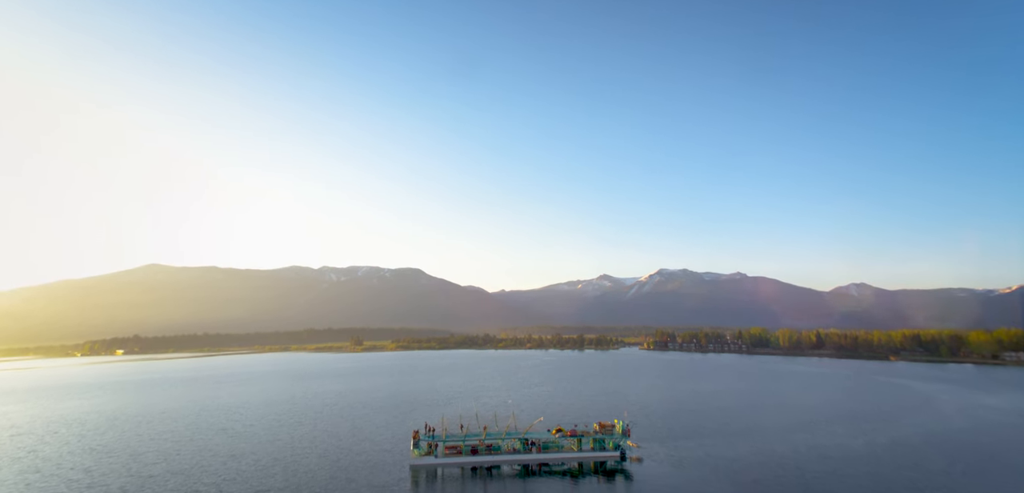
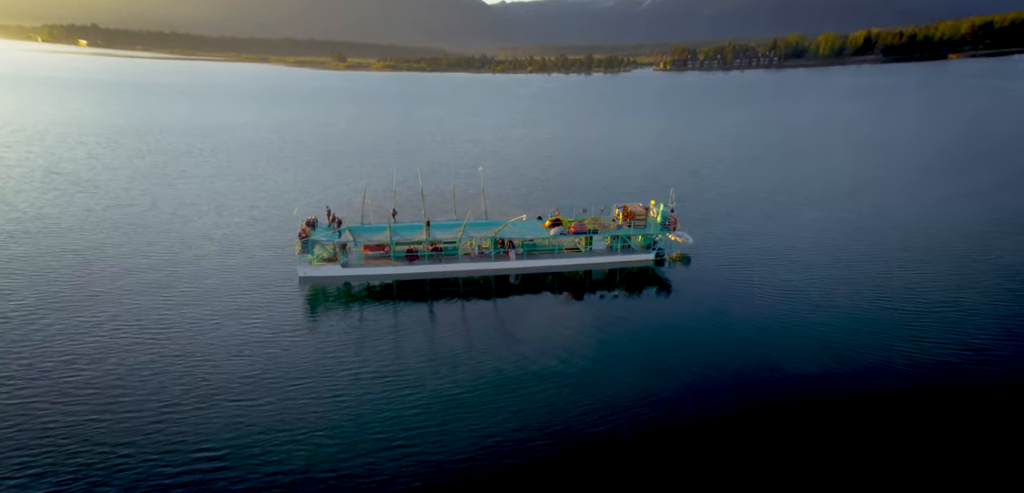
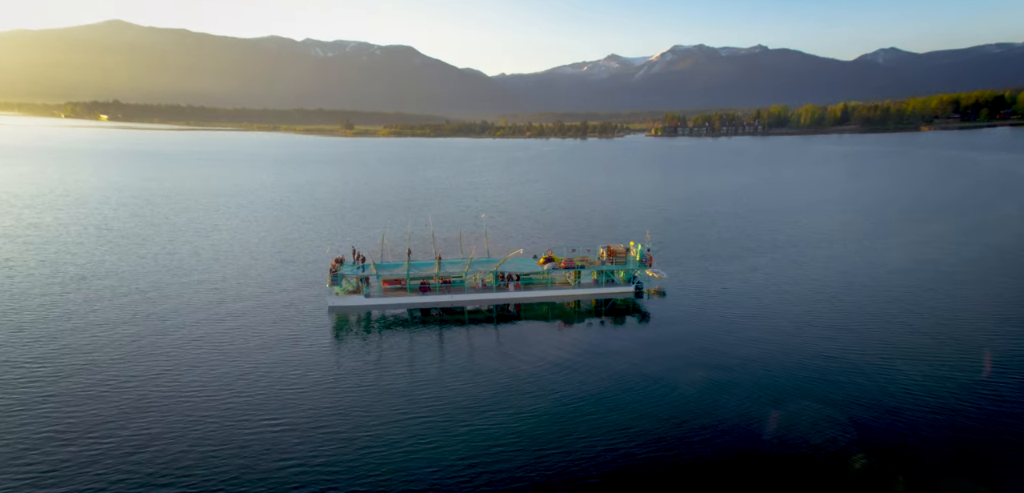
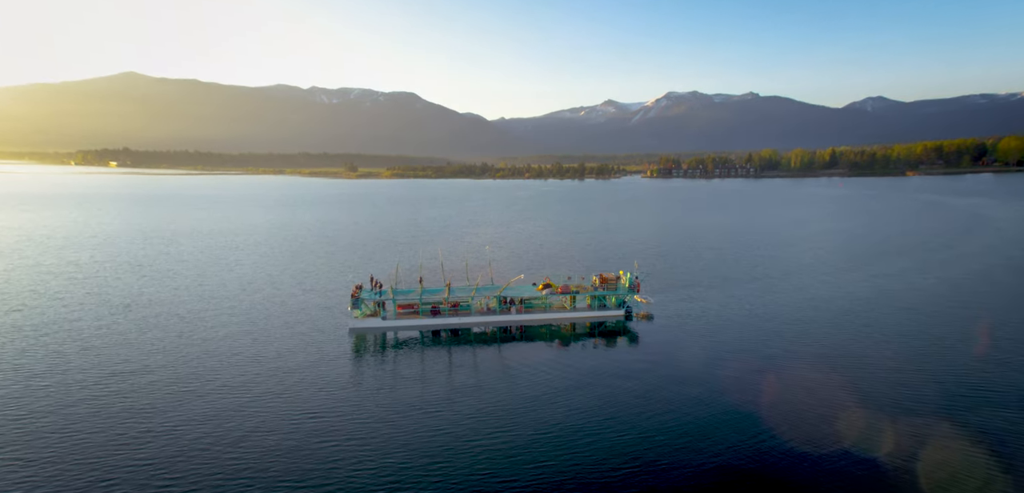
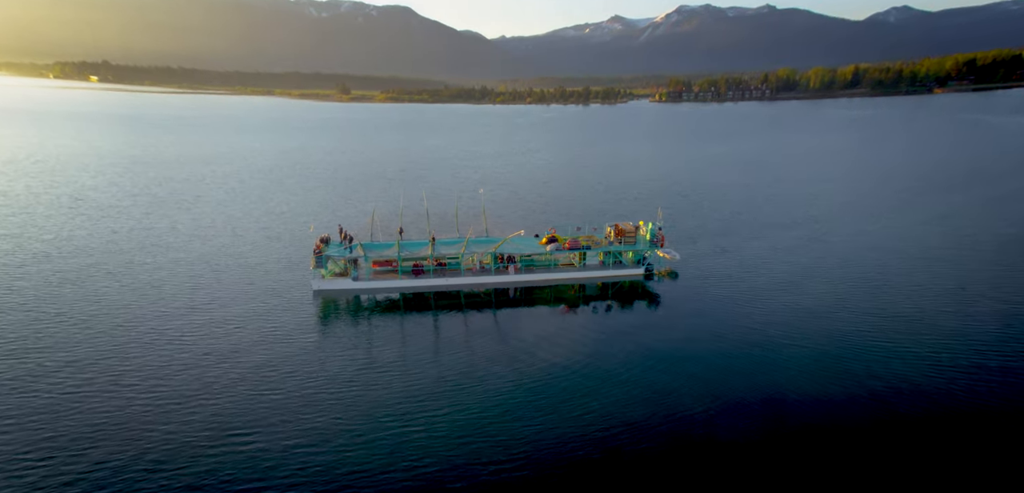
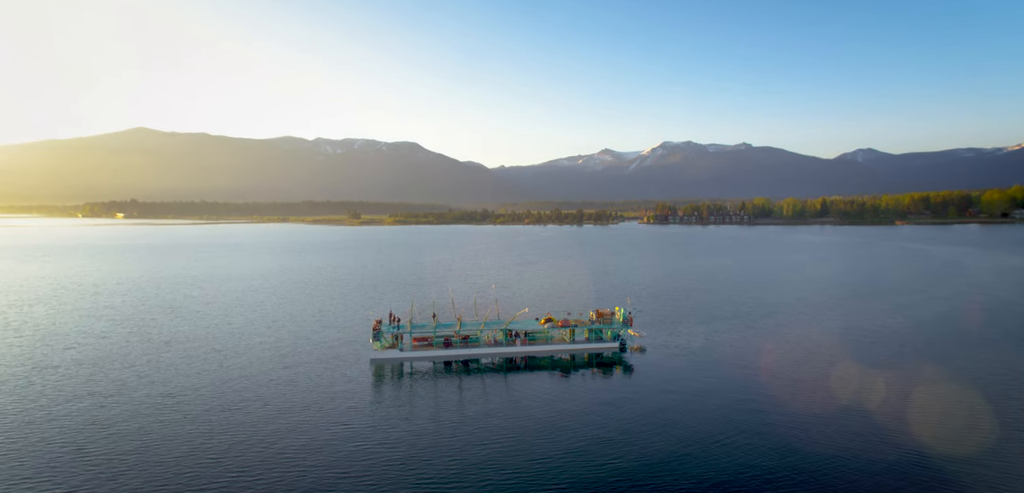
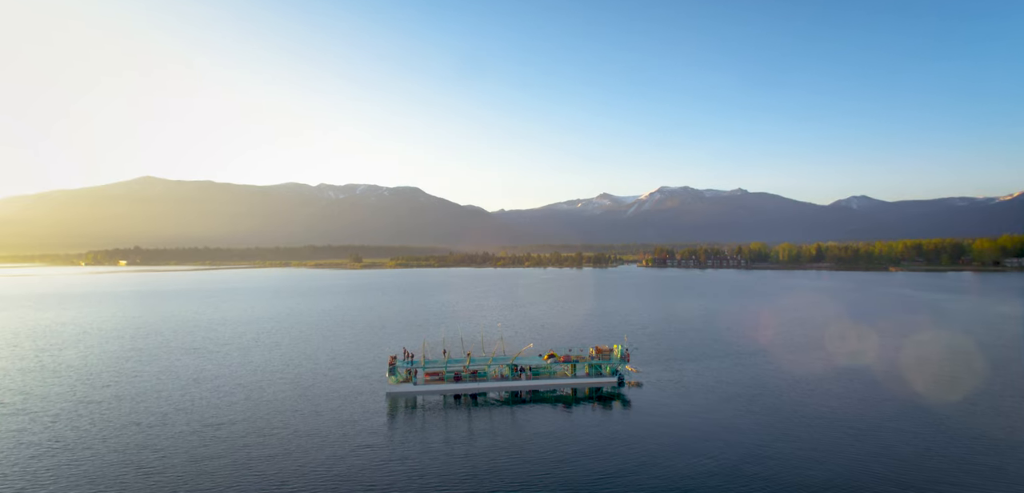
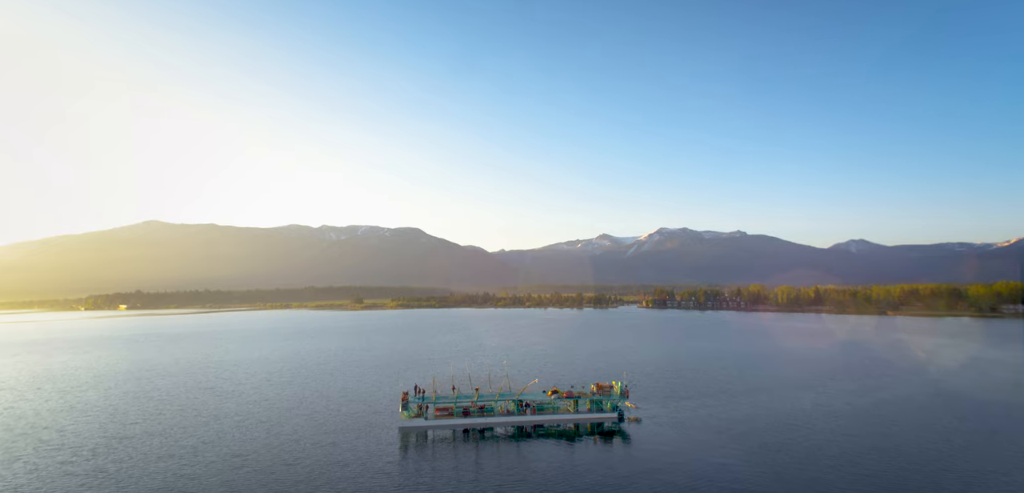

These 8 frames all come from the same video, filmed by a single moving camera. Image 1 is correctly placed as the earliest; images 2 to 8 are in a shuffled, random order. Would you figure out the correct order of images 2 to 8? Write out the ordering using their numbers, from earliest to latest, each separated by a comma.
8, 7, 6, 4, 3, 5, 2
